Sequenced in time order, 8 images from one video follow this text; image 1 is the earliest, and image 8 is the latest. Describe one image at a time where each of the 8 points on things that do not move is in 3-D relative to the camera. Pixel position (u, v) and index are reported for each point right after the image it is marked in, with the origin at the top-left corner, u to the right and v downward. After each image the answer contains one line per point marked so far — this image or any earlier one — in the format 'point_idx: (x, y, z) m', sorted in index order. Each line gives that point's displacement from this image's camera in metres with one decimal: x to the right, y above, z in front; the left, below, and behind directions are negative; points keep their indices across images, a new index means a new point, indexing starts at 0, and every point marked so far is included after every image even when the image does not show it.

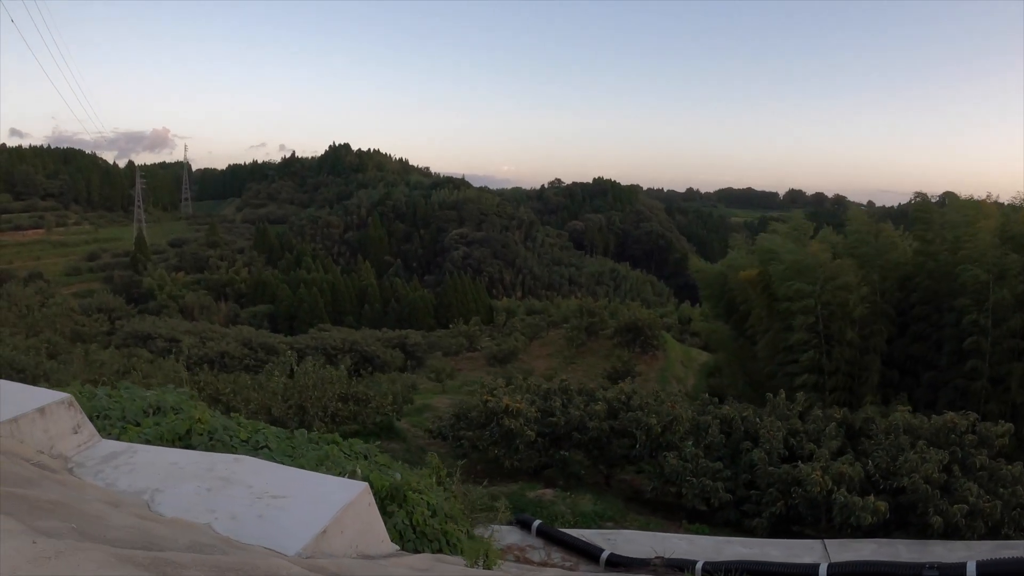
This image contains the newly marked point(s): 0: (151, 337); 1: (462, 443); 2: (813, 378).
0: (-6.3, -0.9, +12.3) m
1: (-0.4, -1.4, +6.2) m
2: (+3.0, -1.0, +7.2) m
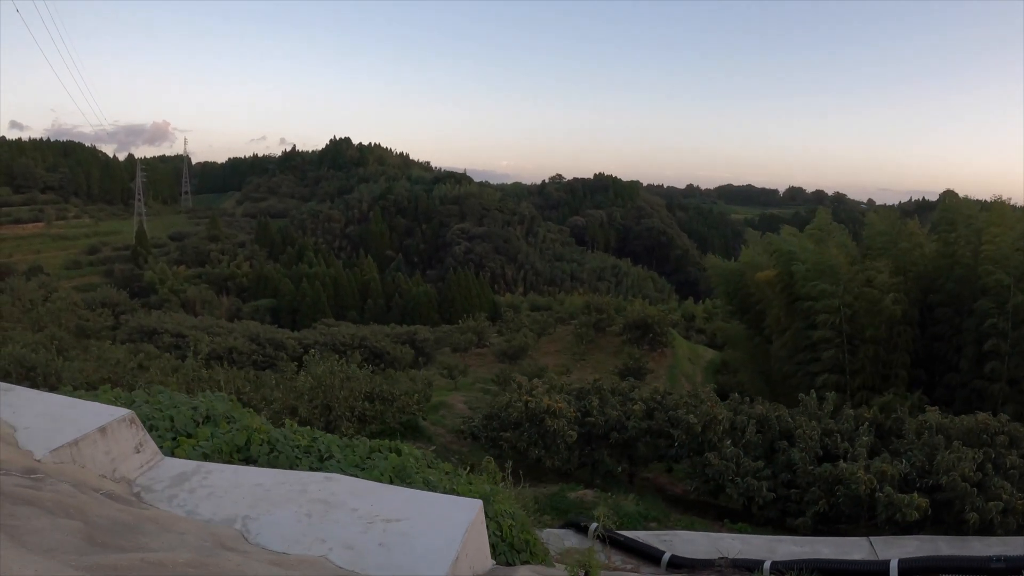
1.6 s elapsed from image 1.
0: (-6.1, -0.8, +12.1) m
1: (-0.1, -1.3, +6.1) m
2: (+3.3, -0.9, +7.1) m
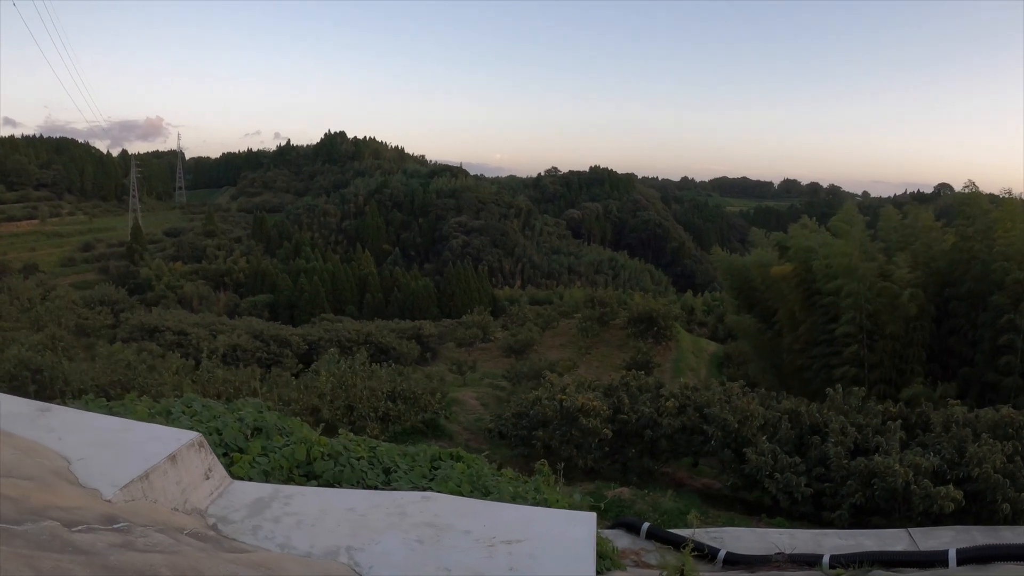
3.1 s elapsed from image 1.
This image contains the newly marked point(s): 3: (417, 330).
0: (-6.0, -0.7, +11.9) m
1: (+0.2, -1.3, +6.0) m
2: (+3.5, -0.9, +7.0) m
3: (-2.0, -0.9, +14.7) m
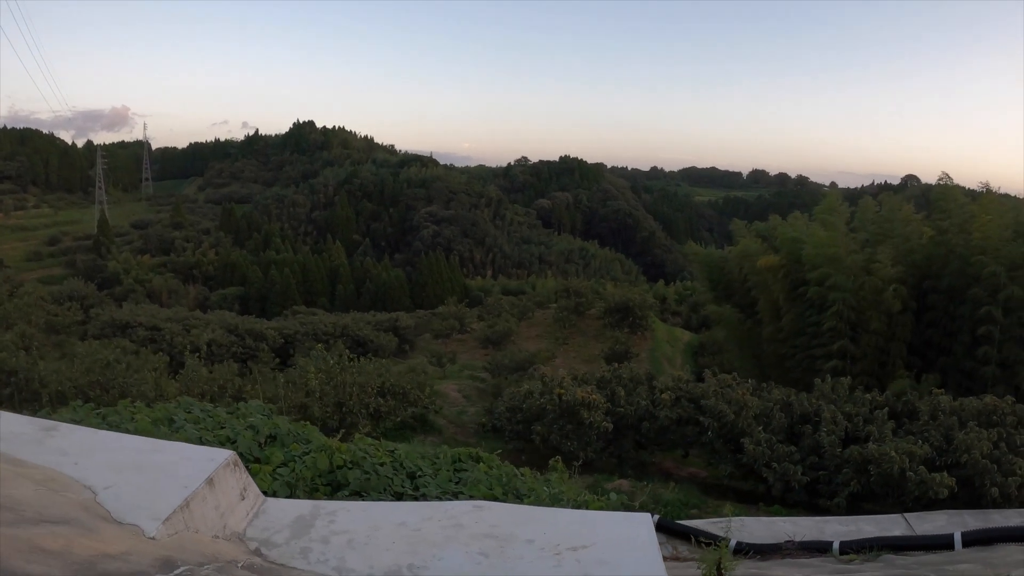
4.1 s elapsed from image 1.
0: (-6.3, -0.6, +11.6) m
1: (+0.1, -1.3, +6.0) m
2: (+3.4, -0.8, +7.2) m
3: (-2.5, -0.7, +14.7) m
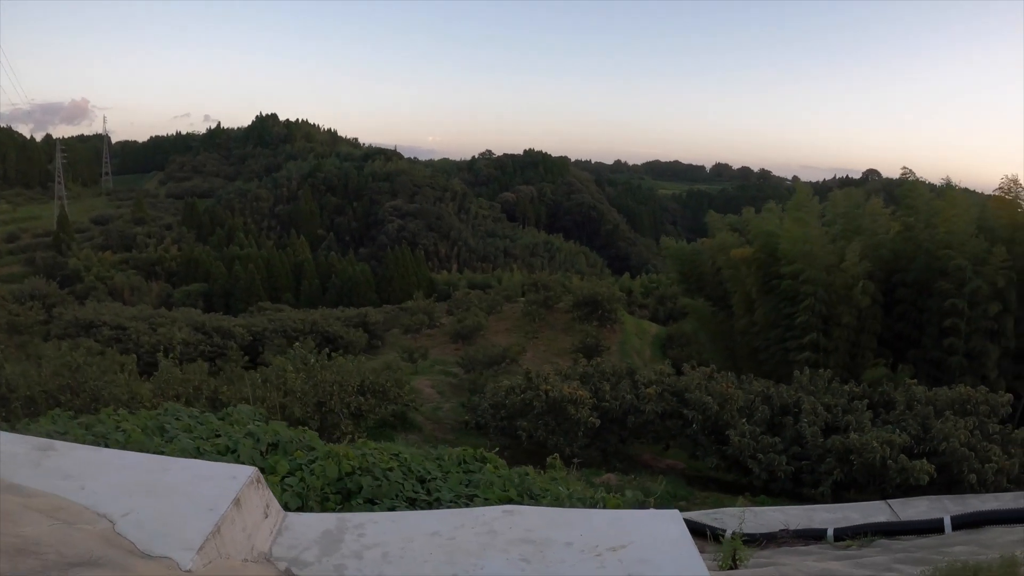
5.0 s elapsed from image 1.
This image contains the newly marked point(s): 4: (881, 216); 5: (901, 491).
0: (-6.7, -0.6, +11.4) m
1: (0.0, -1.3, +6.1) m
2: (+3.2, -0.7, +7.5) m
3: (-3.1, -0.6, +14.6) m
4: (+4.2, +0.8, +8.1) m
5: (+2.6, -1.4, +4.8) m
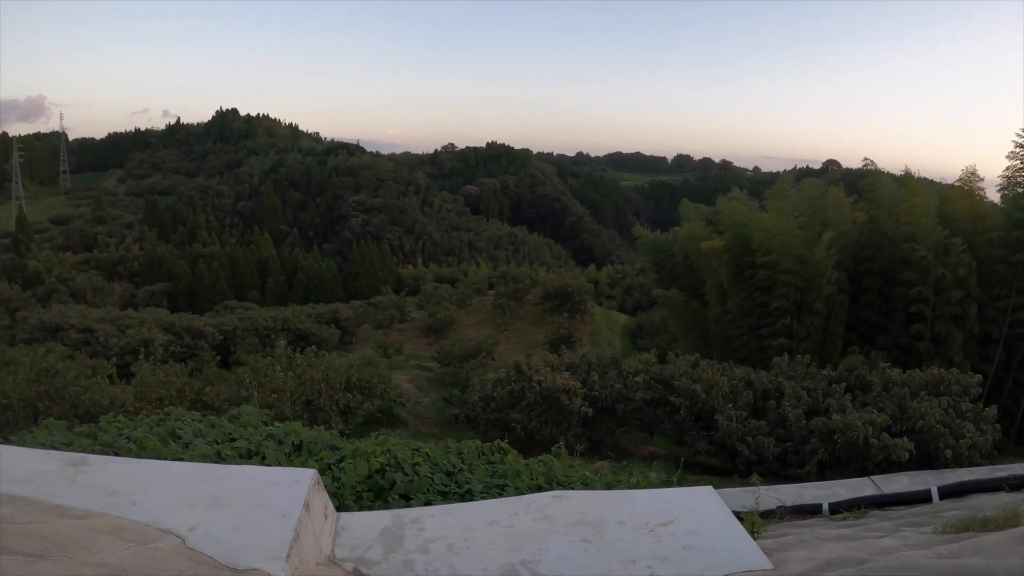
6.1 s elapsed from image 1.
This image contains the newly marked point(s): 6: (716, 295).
0: (-7.1, -0.6, +11.1) m
1: (-0.1, -1.2, +6.3) m
2: (+3.0, -0.6, +7.9) m
3: (-3.7, -0.5, +14.6) m
4: (+3.9, +1.0, +8.4) m
5: (+2.6, -1.3, +5.1) m
6: (+2.6, -0.1, +8.9) m
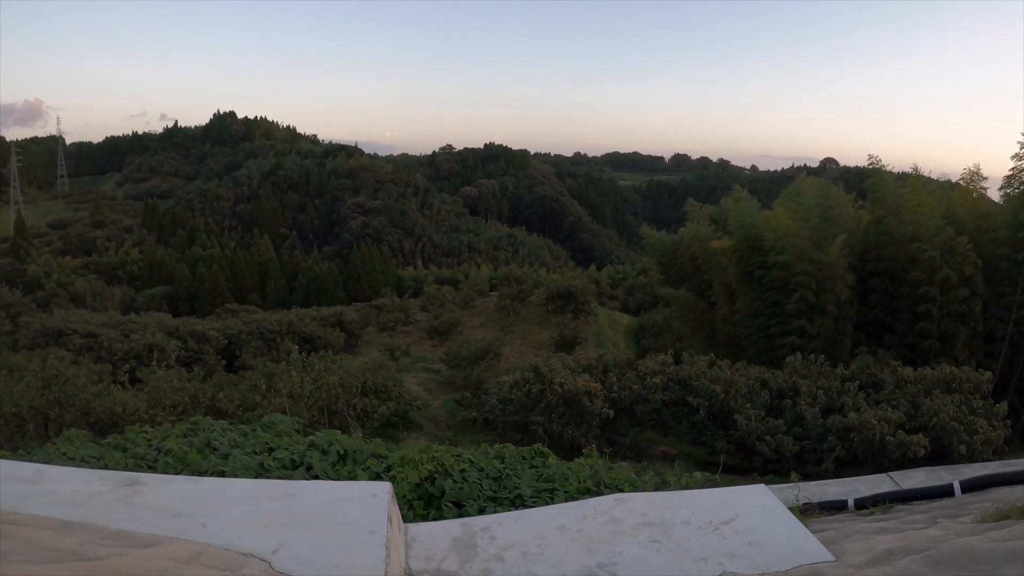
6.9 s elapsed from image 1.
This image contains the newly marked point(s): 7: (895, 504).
0: (-7.0, -0.7, +11.0) m
1: (+0.1, -1.2, +6.2) m
2: (+3.2, -0.6, +7.8) m
3: (-3.6, -0.6, +14.5) m
4: (+4.1, +1.0, +8.4) m
5: (+2.8, -1.3, +5.0) m
6: (+2.7, -0.1, +8.9) m
7: (+2.0, -1.2, +3.7) m
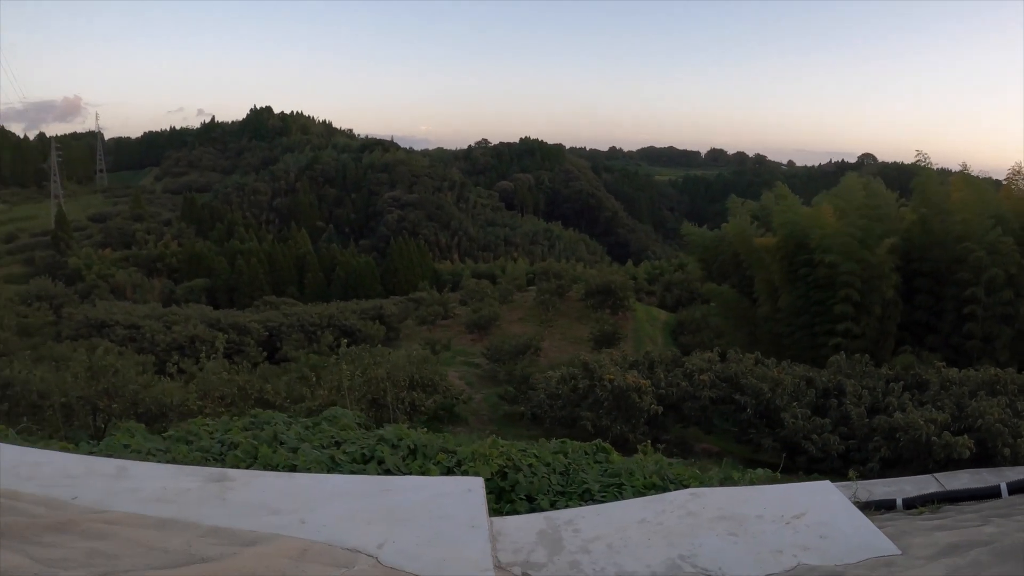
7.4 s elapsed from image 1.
0: (-6.3, -0.6, +11.1) m
1: (+0.5, -1.1, +6.0) m
2: (+3.7, -0.5, +7.5) m
3: (-2.8, -0.5, +14.4) m
4: (+4.6, +1.0, +8.0) m
5: (+3.2, -1.2, +4.7) m
6: (+3.3, 0.0, +8.6) m
7: (+2.4, -1.1, +3.4) m
